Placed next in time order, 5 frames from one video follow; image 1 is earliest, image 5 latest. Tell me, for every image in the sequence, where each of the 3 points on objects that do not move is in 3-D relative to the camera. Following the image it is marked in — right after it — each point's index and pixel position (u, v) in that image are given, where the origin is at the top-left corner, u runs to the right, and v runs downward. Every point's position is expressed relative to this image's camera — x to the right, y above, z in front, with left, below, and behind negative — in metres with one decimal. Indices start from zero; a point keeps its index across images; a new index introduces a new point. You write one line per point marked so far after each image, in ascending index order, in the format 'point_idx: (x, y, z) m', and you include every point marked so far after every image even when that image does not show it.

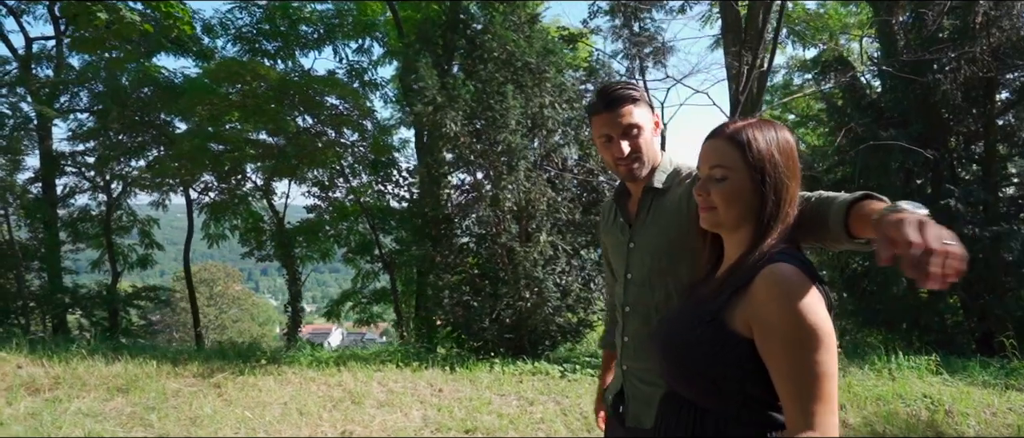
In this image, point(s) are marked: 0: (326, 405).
0: (-1.2, -1.2, +5.0) m
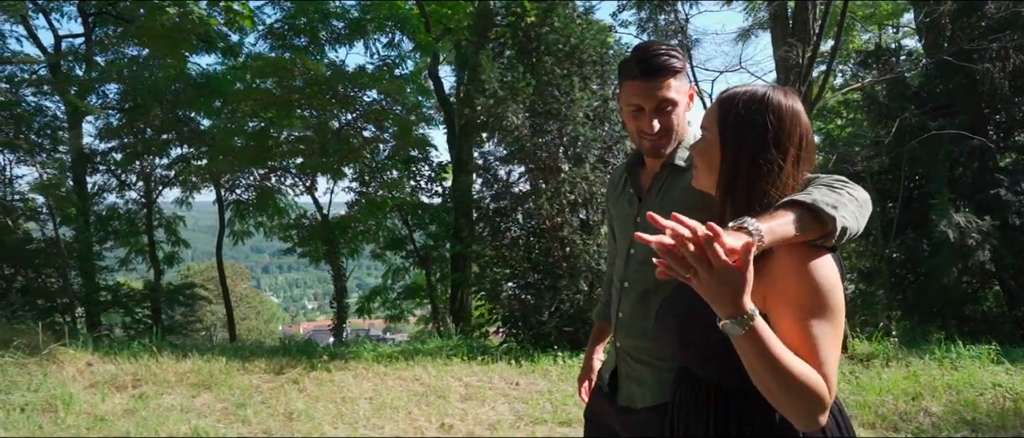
0: (-0.7, -1.2, +5.0) m
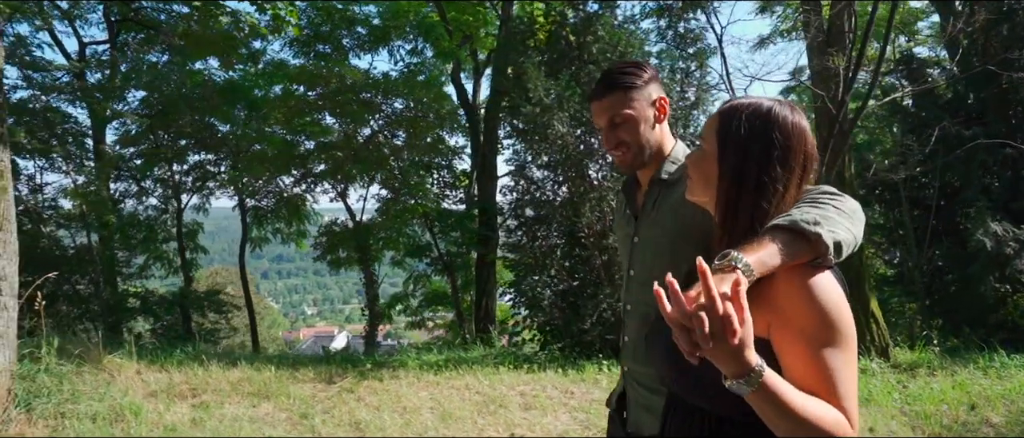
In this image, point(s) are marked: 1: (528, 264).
0: (-0.2, -1.2, +5.0) m
1: (+0.1, -0.5, +7.9) m
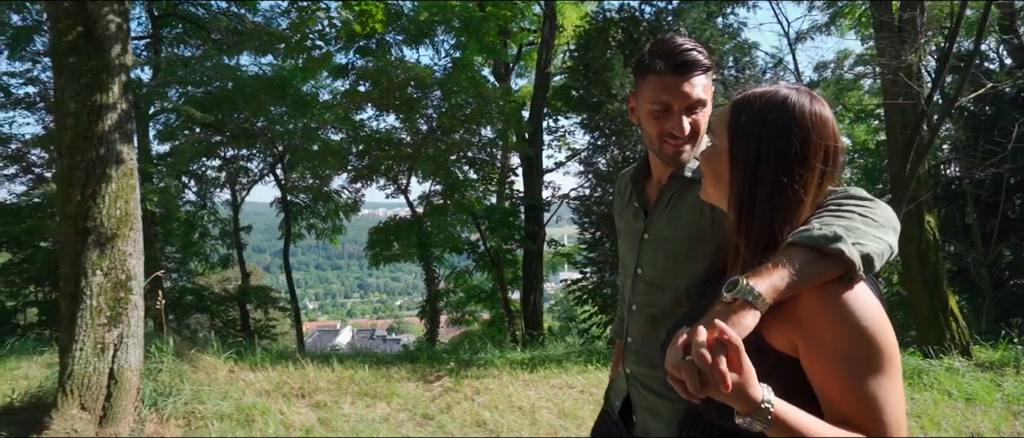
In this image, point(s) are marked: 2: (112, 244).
0: (+0.5, -1.2, +4.9) m
1: (+0.9, -0.4, +7.9) m
2: (-2.2, -0.1, +4.1) m
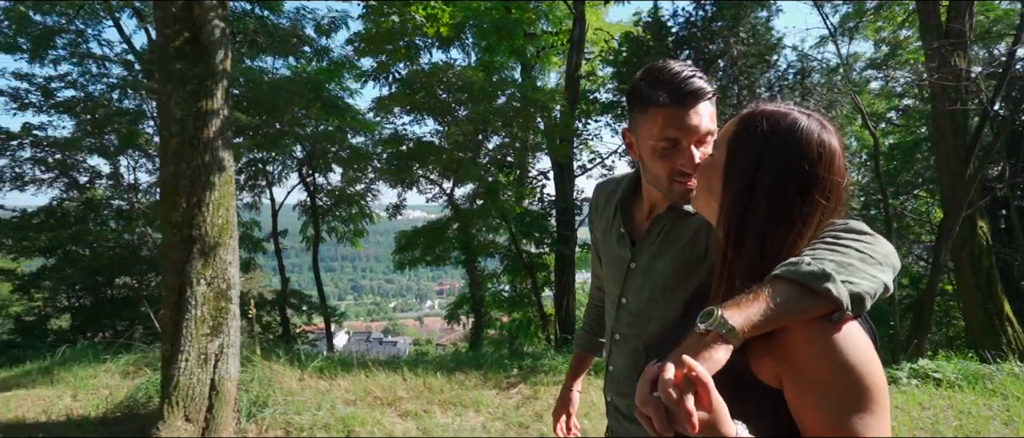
0: (+1.1, -1.3, +4.9) m
1: (+1.4, -0.5, +7.8) m
2: (-1.6, -0.2, +4.1) m
